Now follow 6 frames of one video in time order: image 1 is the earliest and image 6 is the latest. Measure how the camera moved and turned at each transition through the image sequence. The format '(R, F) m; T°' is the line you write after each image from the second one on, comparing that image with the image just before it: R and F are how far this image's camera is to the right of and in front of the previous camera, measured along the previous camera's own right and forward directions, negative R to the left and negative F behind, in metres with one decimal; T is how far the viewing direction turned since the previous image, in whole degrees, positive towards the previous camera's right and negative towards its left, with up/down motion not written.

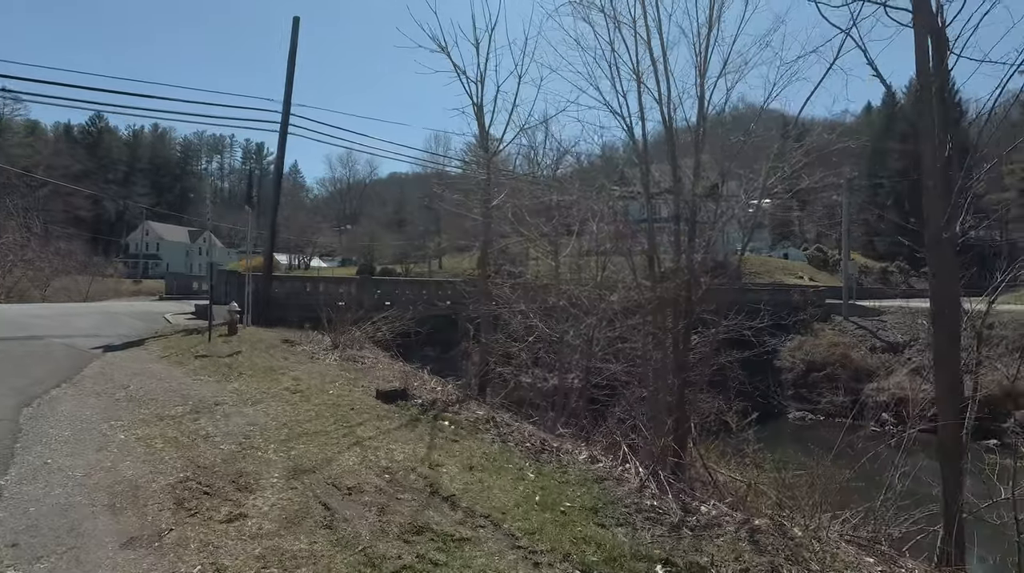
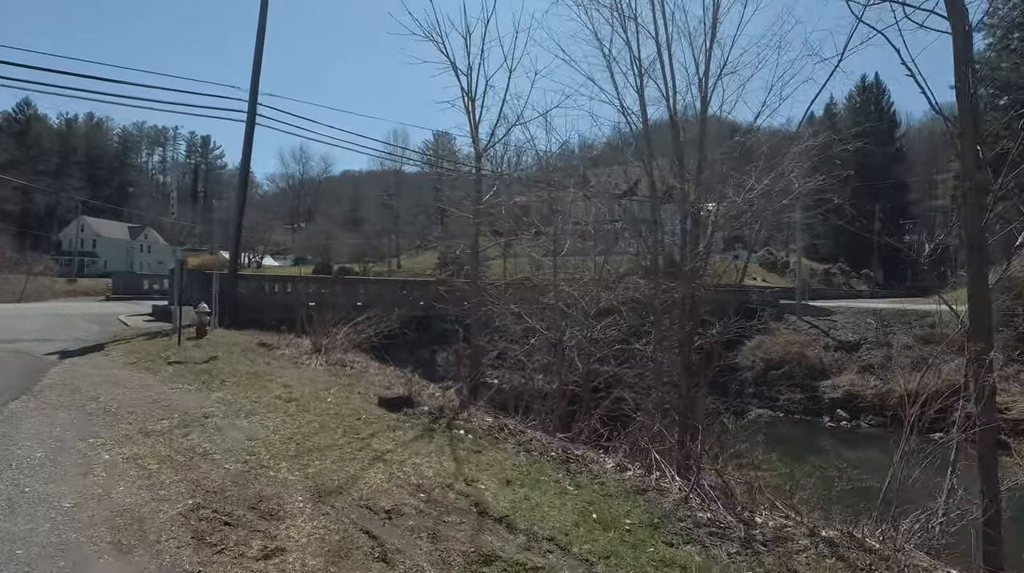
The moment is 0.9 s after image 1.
(-0.8, +0.4) m; +5°
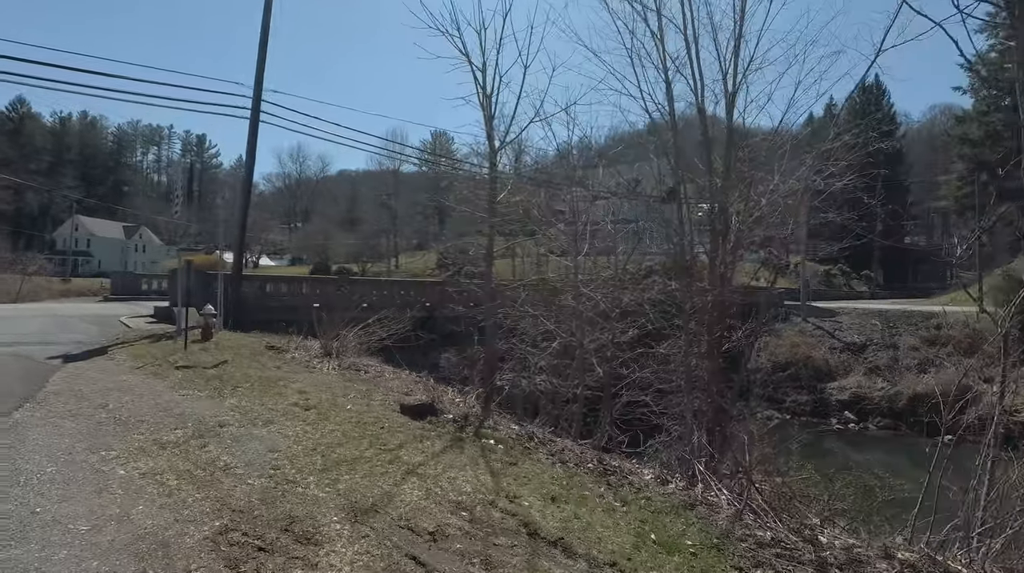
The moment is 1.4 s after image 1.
(-0.4, +0.3) m; 0°
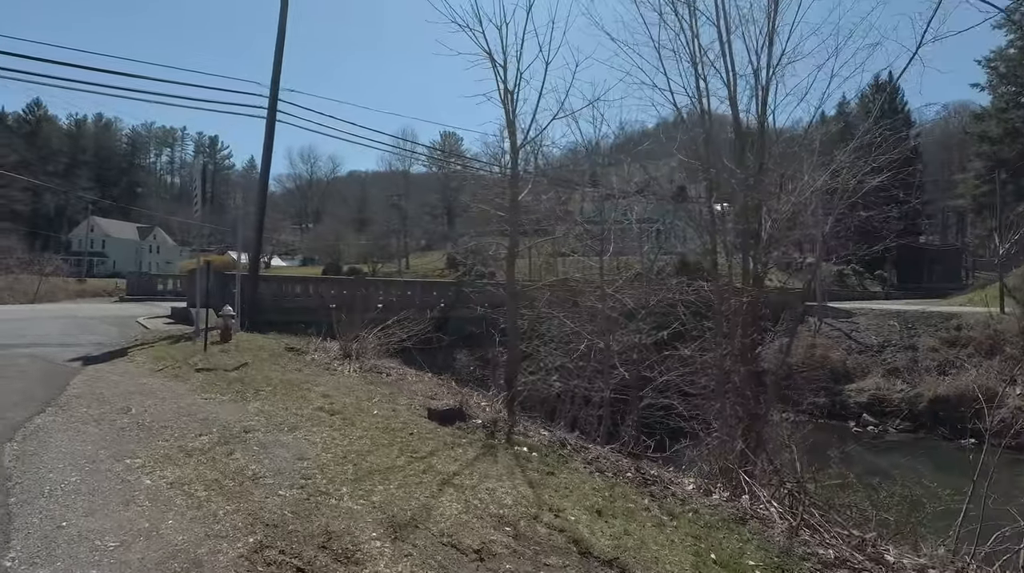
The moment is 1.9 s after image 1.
(-0.3, +0.2) m; -1°
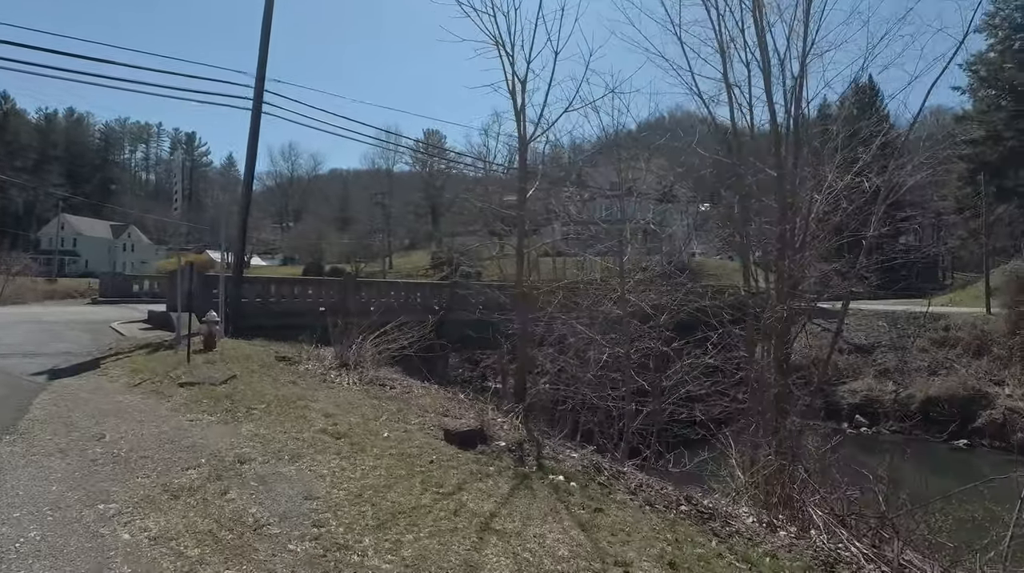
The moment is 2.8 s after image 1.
(-0.5, +0.8) m; +2°
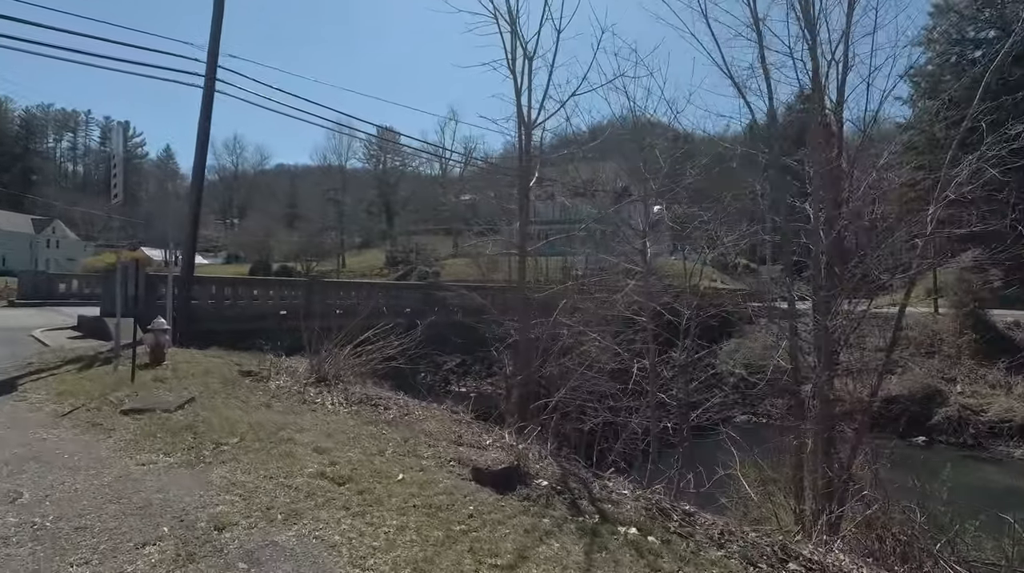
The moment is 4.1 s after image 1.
(-0.9, +1.2) m; +5°
